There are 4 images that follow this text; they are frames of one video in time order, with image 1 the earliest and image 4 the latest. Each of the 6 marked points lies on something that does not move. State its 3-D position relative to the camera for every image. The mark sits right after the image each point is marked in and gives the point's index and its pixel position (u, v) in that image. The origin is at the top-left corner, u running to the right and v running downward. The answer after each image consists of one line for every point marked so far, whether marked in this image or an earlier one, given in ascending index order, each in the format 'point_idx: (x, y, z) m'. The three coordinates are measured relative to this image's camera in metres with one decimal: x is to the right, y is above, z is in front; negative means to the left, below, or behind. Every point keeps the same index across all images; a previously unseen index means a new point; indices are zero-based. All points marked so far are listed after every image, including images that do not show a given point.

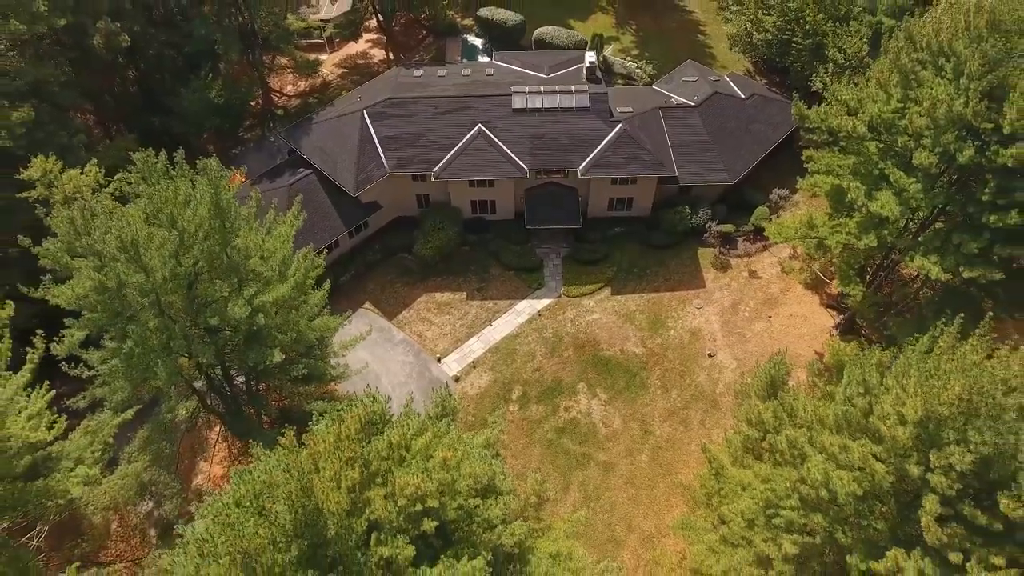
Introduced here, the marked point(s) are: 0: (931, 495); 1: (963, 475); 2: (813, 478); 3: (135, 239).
0: (+9.3, -4.6, +14.1) m
1: (+9.9, -4.1, +13.9) m
2: (+7.9, -5.0, +16.6) m
3: (-11.7, +1.5, +19.7) m
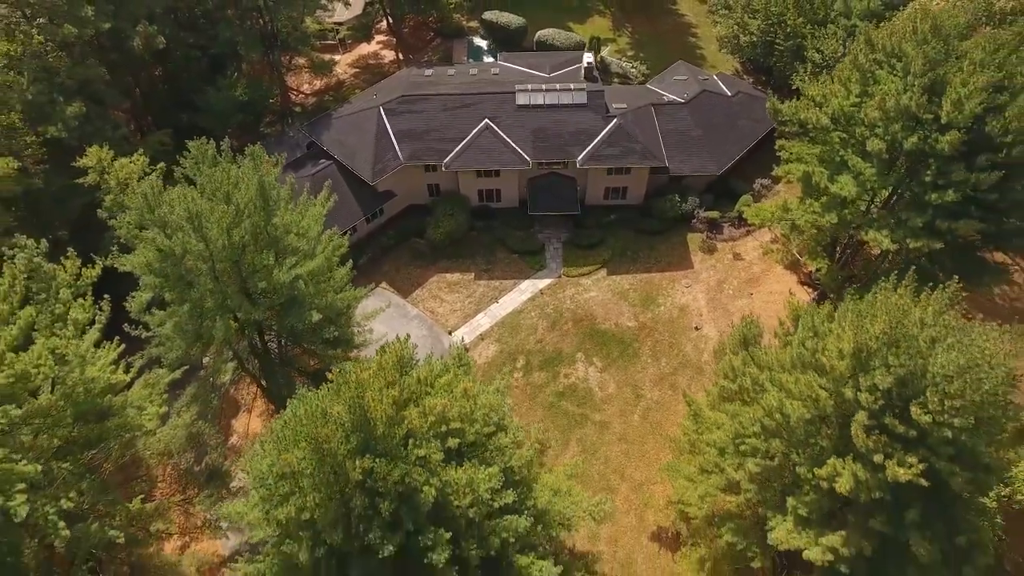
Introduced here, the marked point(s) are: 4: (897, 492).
0: (+9.6, -3.4, +17.4) m
1: (+10.1, -2.8, +17.2) m
2: (+8.1, -3.8, +19.9) m
3: (-11.4, +2.8, +23.0) m
4: (+10.8, -5.7, +17.7) m
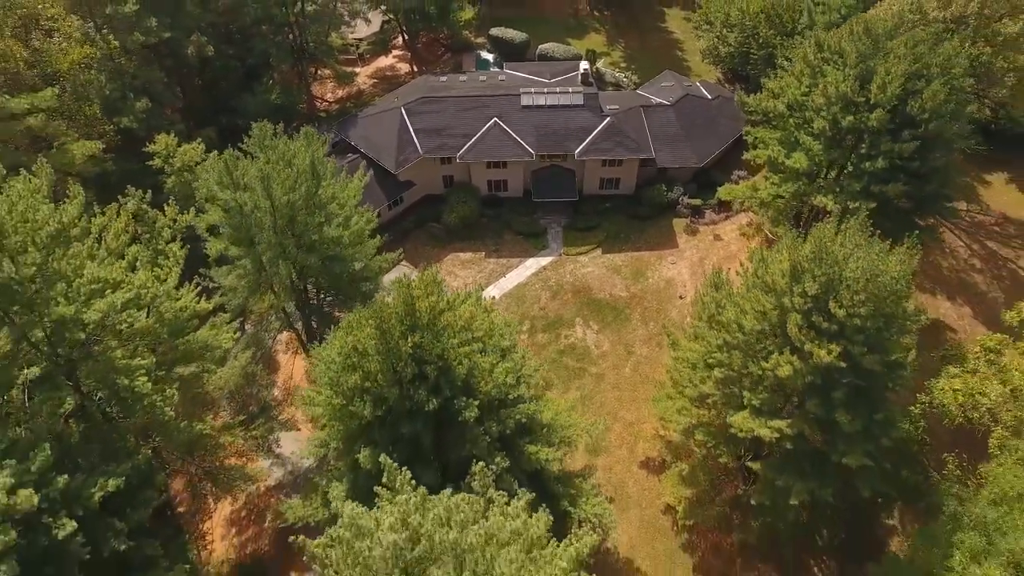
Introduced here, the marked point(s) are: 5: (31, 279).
0: (+10.0, -0.9, +22.4) m
1: (+10.6, -0.4, +22.2) m
2: (+8.6, -1.4, +24.8) m
3: (-11.0, +5.0, +28.2) m
4: (+11.2, -3.2, +22.6) m
5: (-15.0, +0.2, +19.6) m
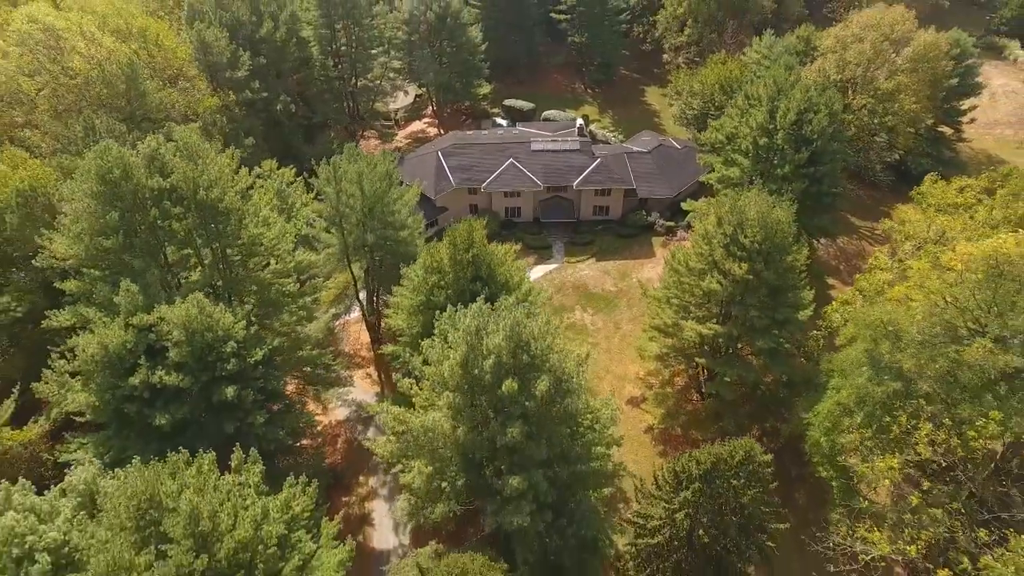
0: (+11.1, +2.1, +33.8) m
1: (+11.7, +2.7, +33.7) m
2: (+9.7, +1.3, +36.2) m
3: (-9.8, +7.2, +40.3) m
4: (+12.3, -0.2, +33.7) m
5: (-13.9, +3.7, +31.2) m
